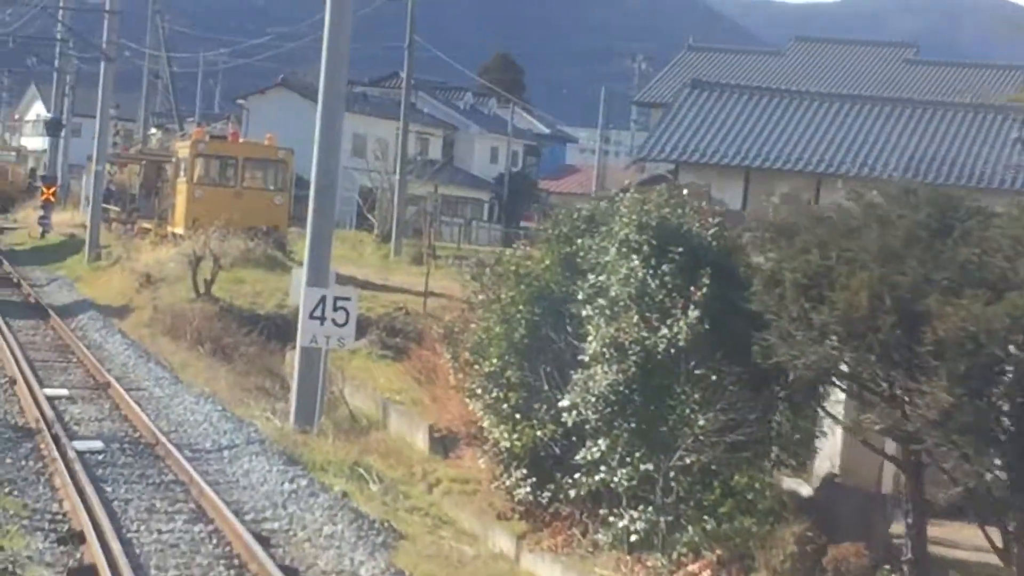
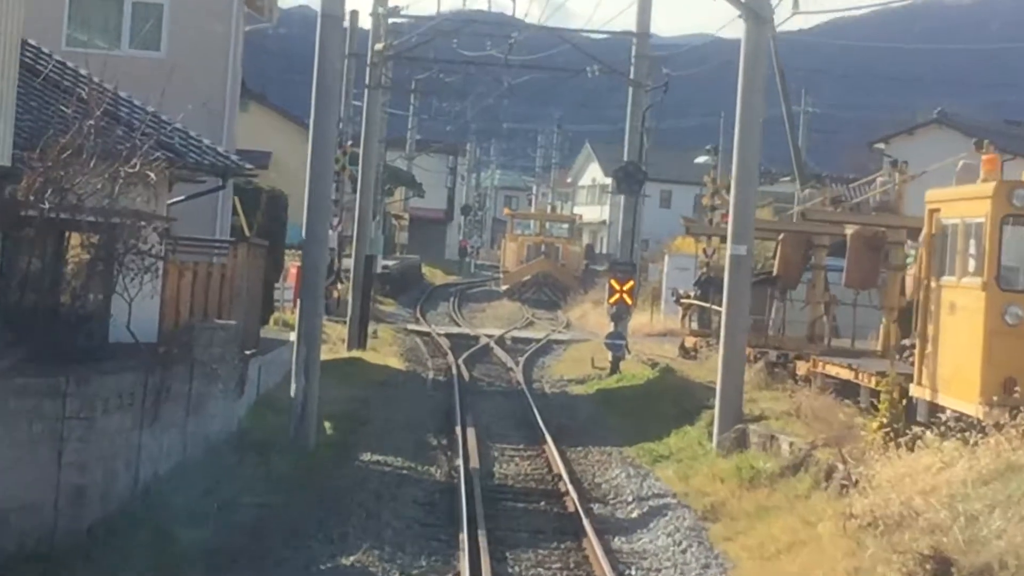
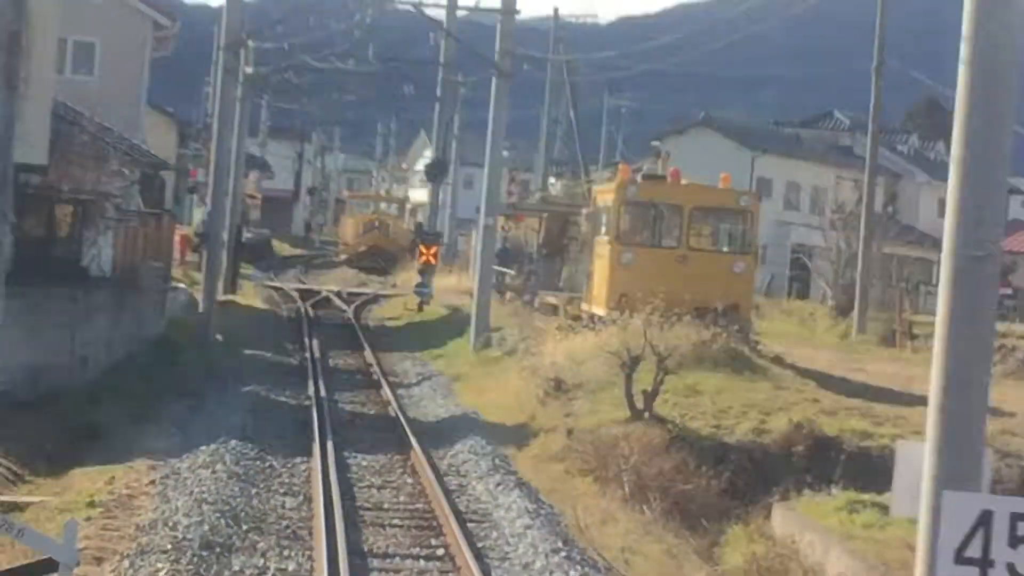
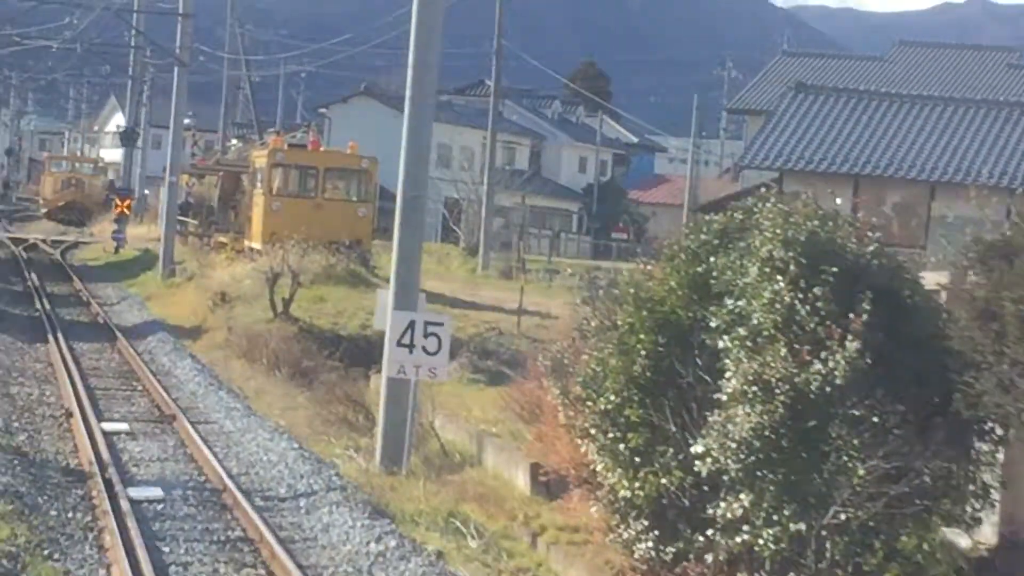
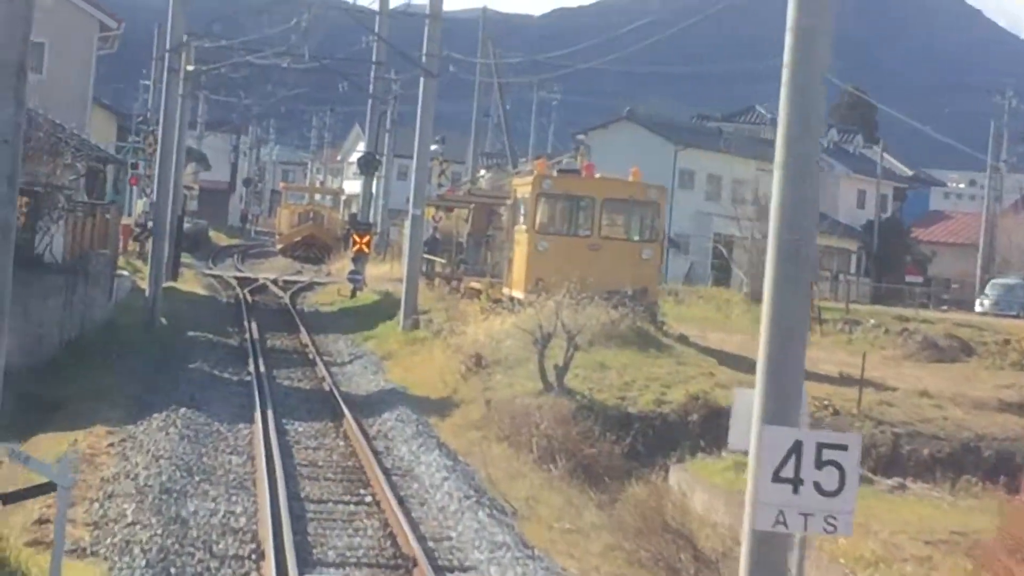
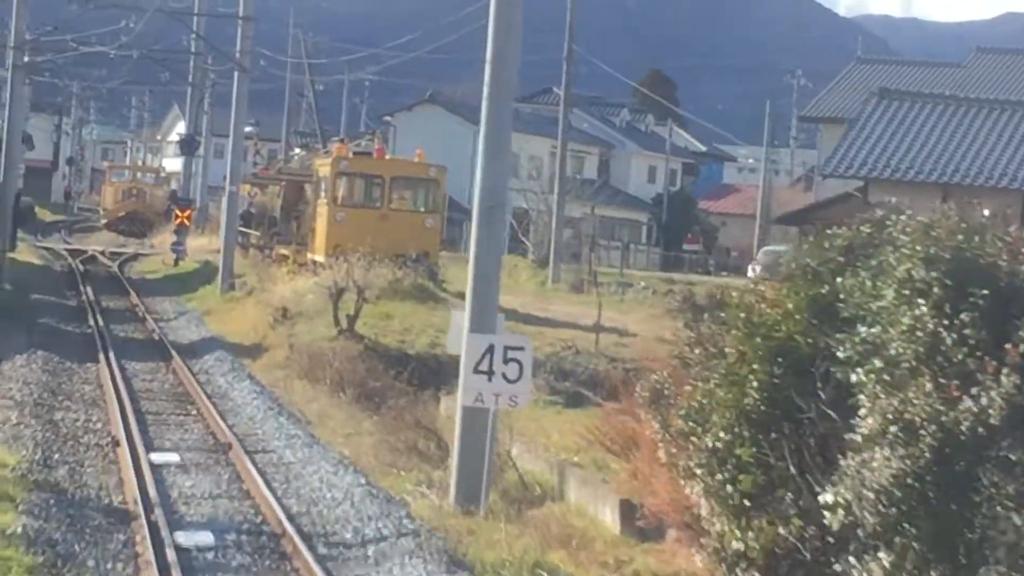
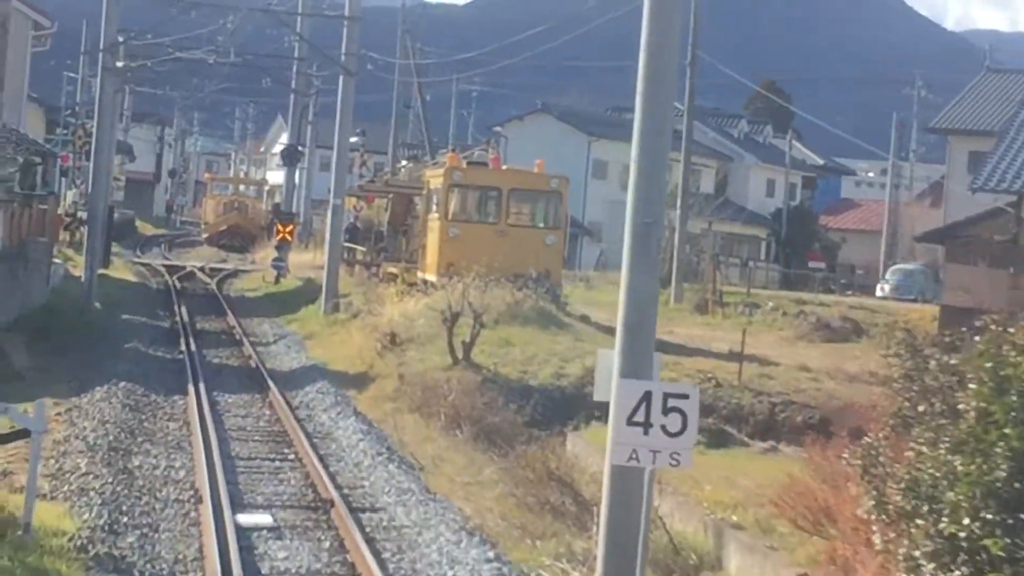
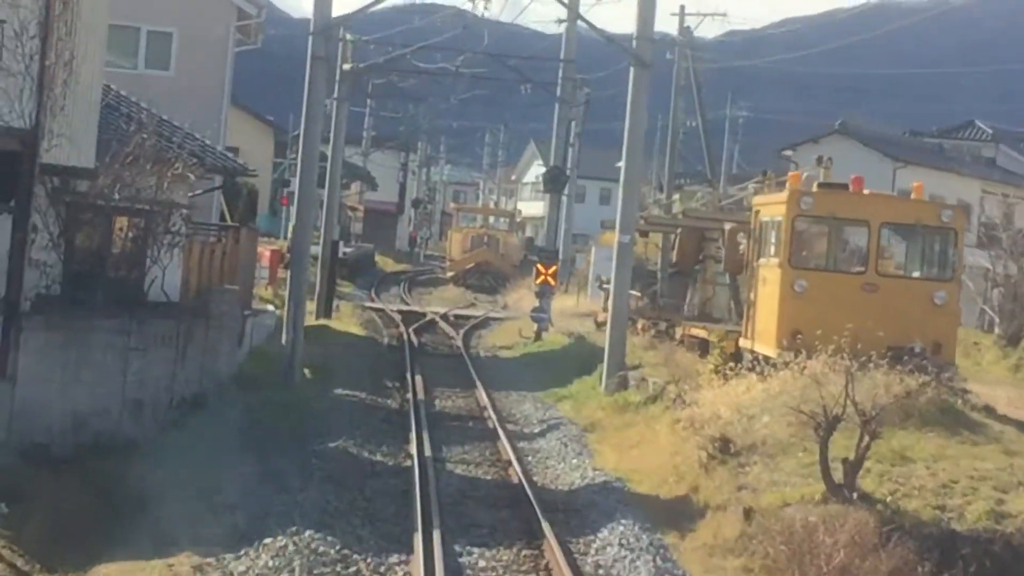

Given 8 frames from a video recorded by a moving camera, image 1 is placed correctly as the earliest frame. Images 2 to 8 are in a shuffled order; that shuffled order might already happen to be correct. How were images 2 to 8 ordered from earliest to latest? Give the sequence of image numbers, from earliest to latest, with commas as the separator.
4, 6, 7, 5, 3, 8, 2
